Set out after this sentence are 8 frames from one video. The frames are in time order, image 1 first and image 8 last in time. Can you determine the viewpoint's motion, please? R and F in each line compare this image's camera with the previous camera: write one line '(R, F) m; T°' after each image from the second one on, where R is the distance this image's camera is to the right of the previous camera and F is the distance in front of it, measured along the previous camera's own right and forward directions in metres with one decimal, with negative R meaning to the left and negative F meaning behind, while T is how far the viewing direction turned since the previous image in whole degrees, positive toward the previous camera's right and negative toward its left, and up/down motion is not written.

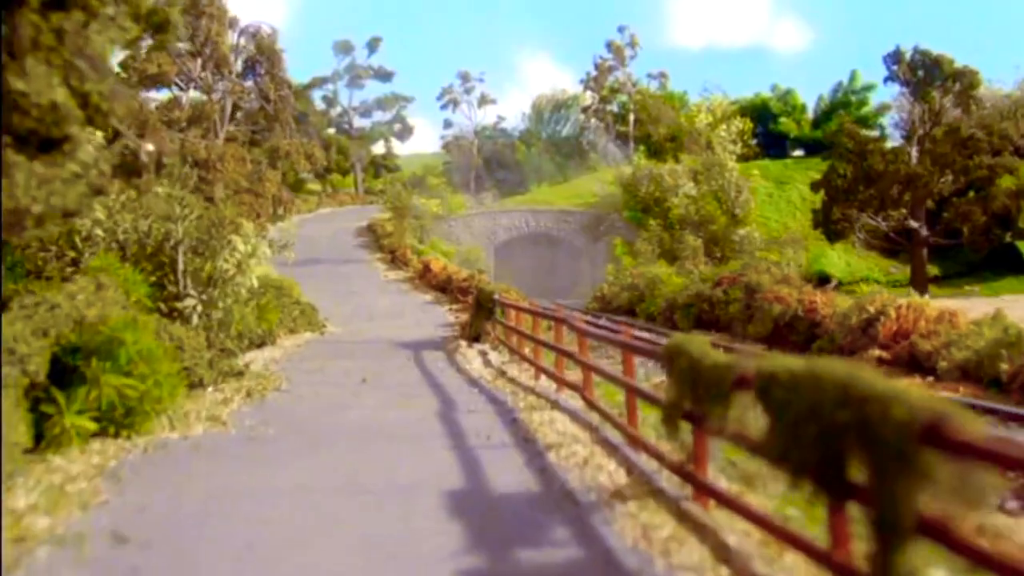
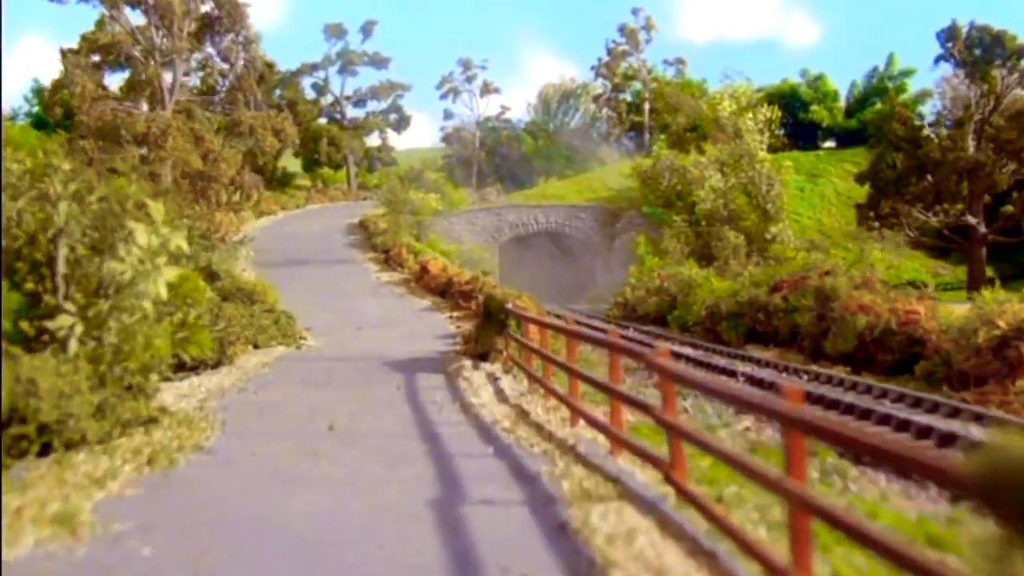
(-0.2, +4.1) m; 0°
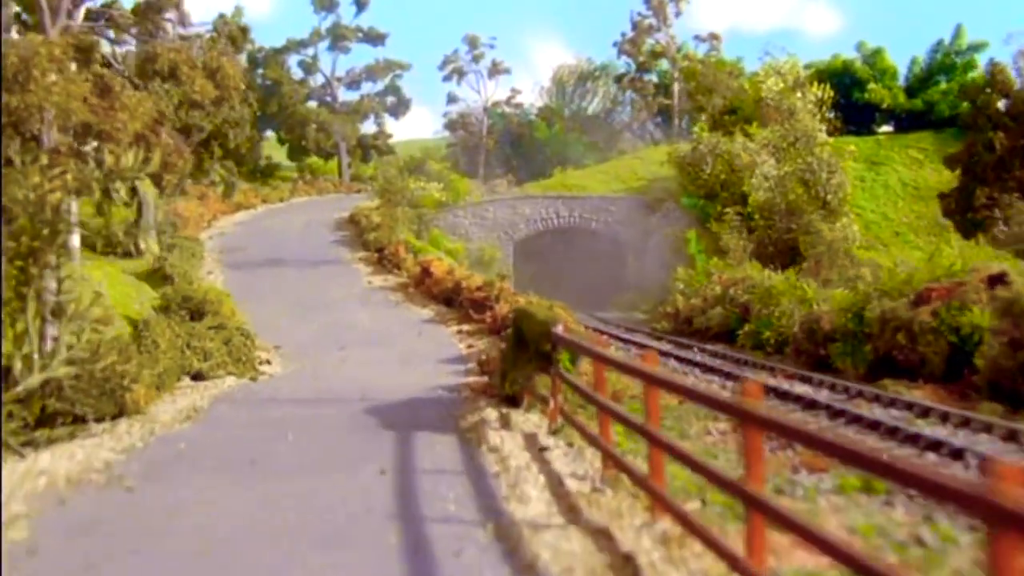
(-0.4, +5.6) m; 0°
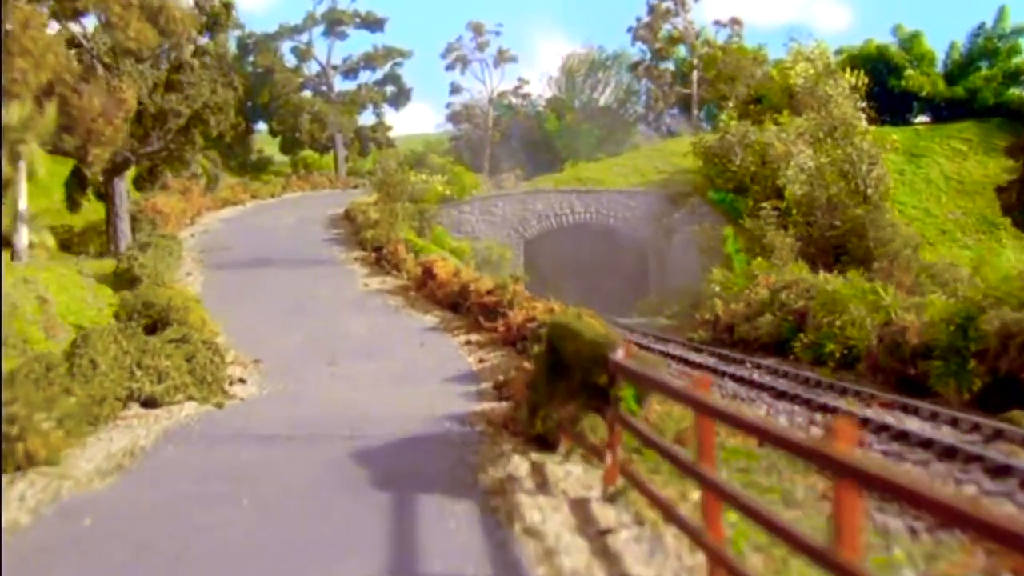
(-0.2, +2.9) m; 0°
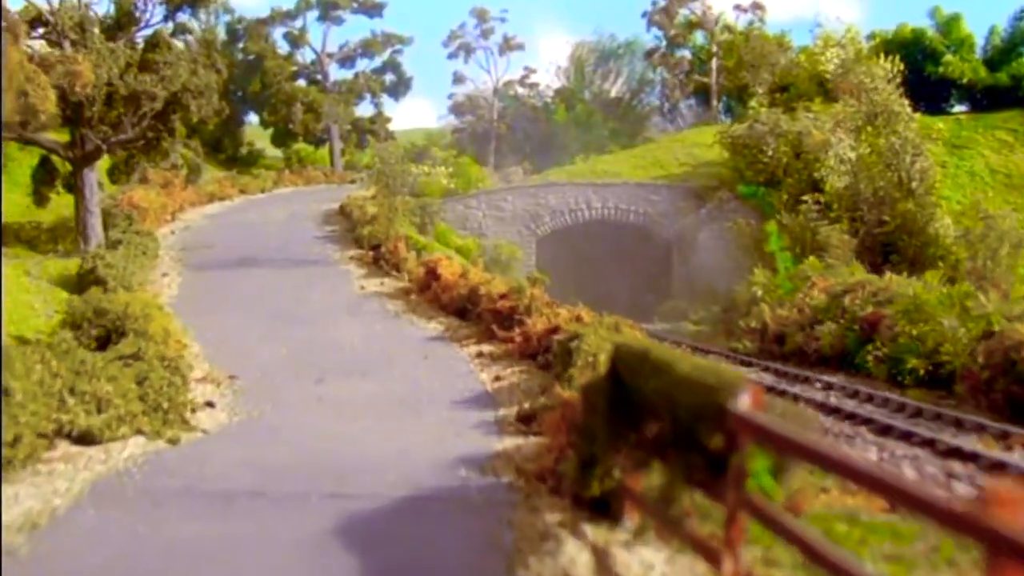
(-0.2, +2.6) m; 0°
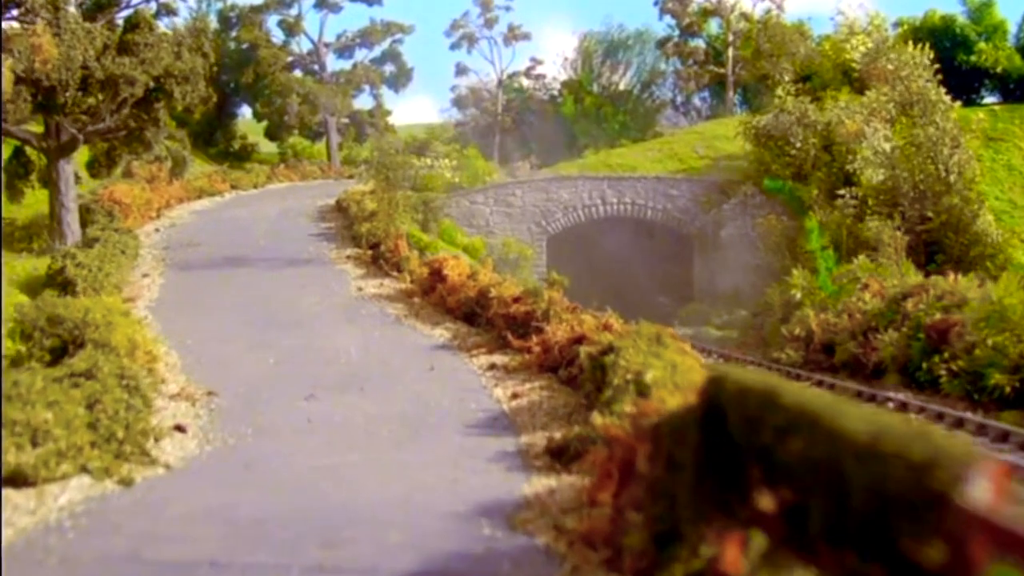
(-0.2, +1.9) m; 0°
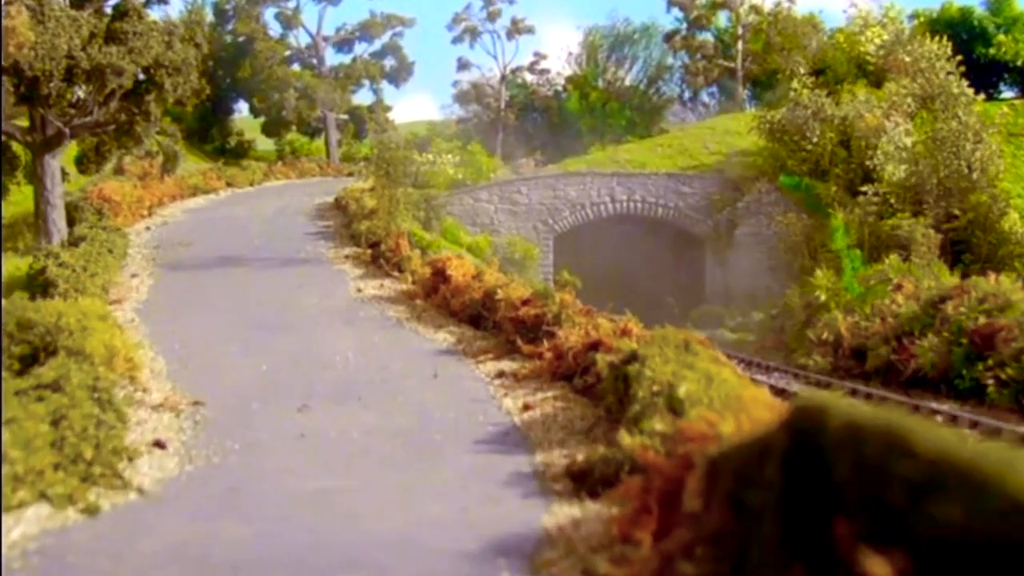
(-0.1, +1.0) m; 0°
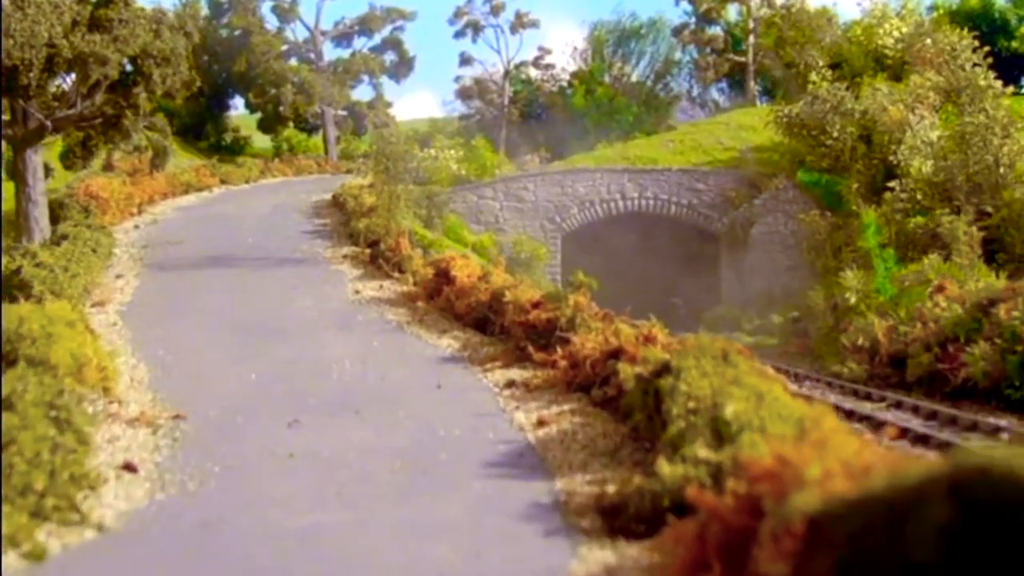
(-0.1, +1.1) m; 0°
